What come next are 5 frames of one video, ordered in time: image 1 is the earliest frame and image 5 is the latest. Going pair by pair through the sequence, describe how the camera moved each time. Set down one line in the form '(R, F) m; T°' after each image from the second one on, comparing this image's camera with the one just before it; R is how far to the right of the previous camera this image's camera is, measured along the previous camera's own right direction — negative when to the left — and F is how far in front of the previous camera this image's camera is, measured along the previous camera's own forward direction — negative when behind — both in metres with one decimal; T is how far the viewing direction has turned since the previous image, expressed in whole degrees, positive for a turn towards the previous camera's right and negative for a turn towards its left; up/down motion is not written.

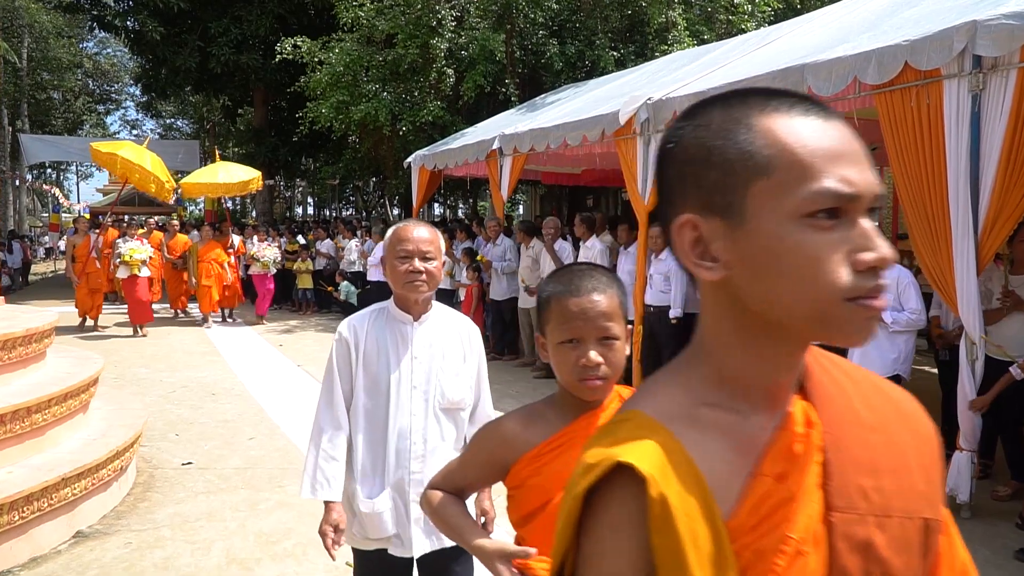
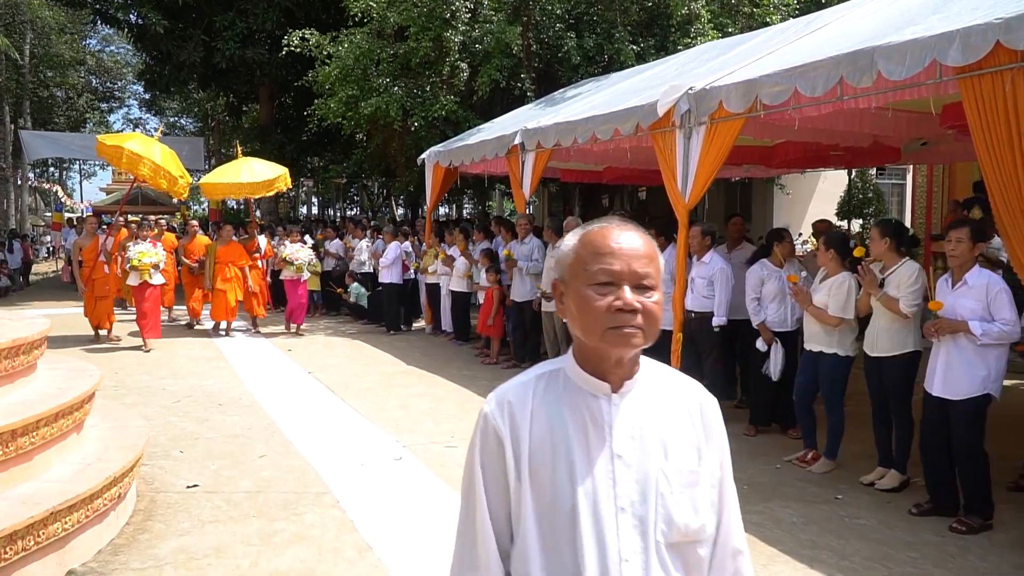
(-0.2, +0.5) m; 0°
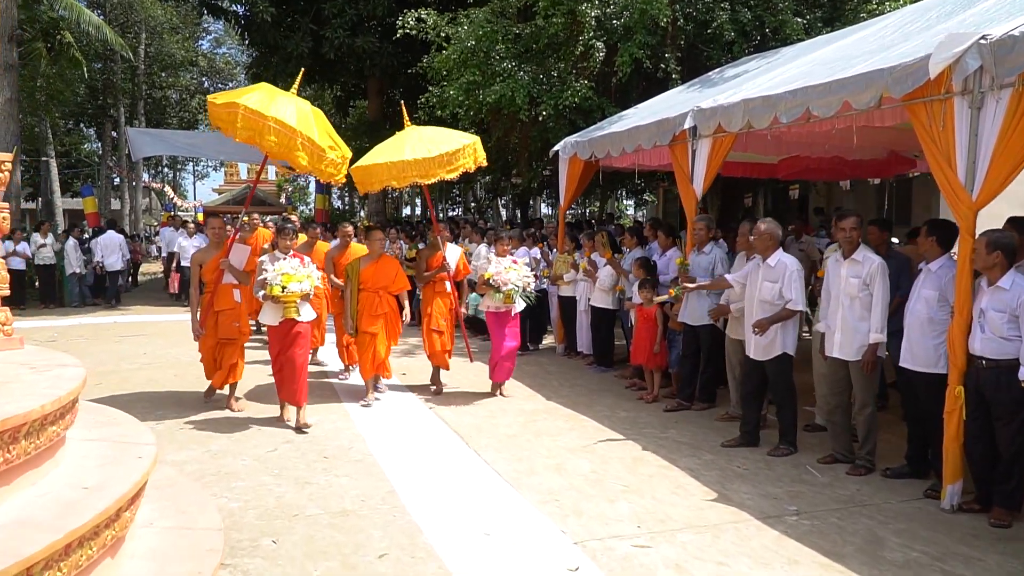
(-0.6, +1.6) m; -7°
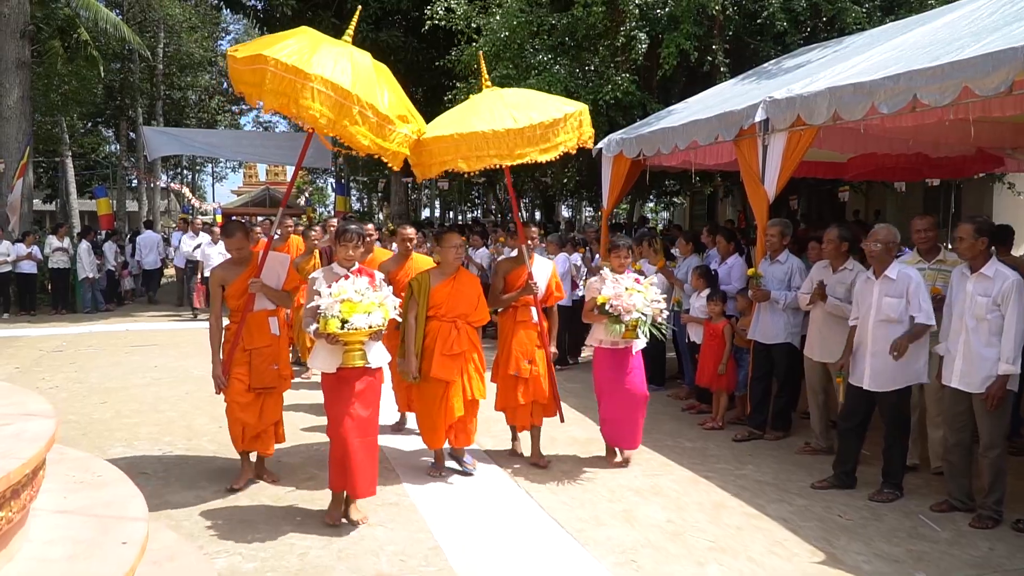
(-0.2, +0.7) m; -1°
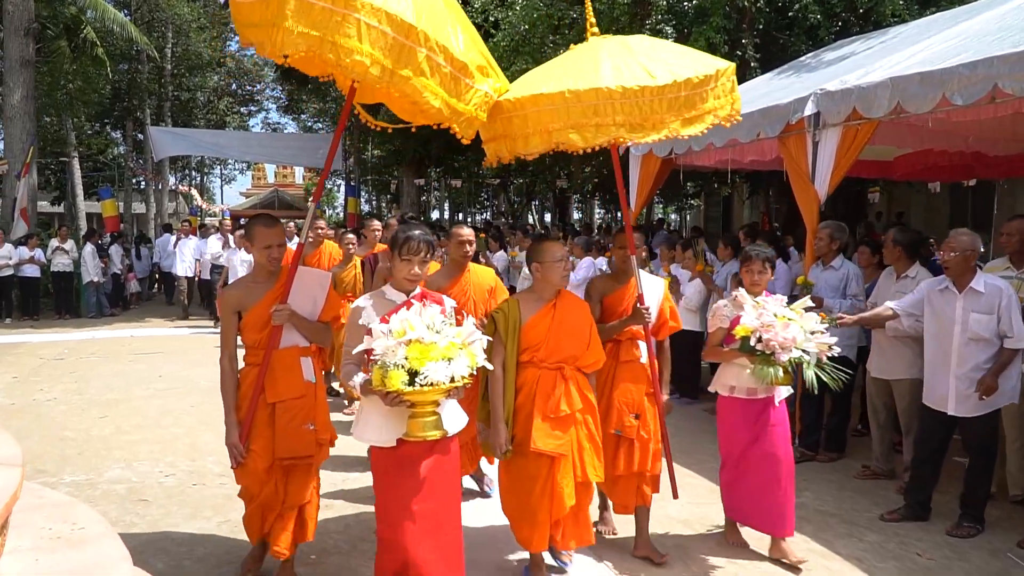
(-0.1, +0.5) m; -1°
